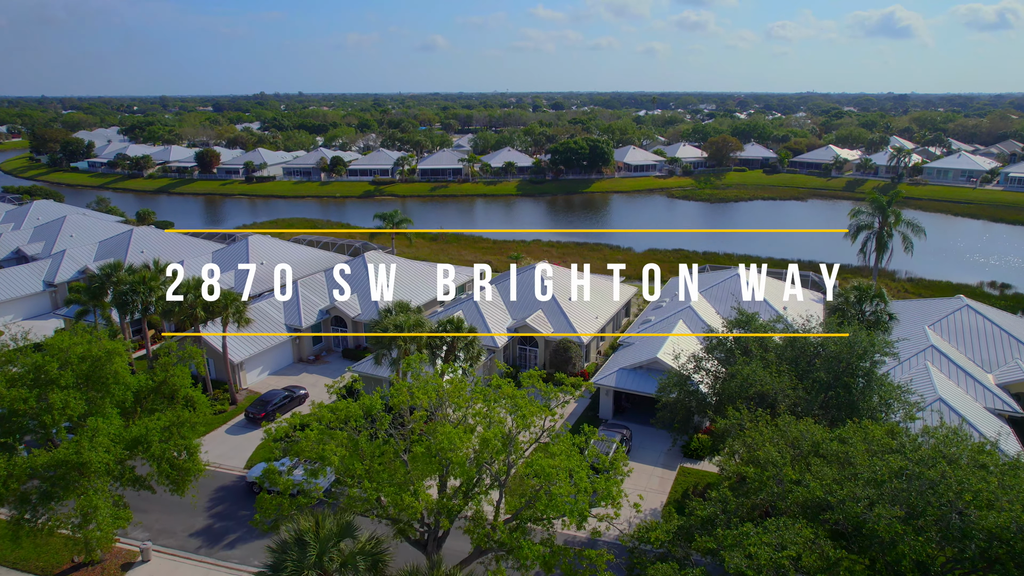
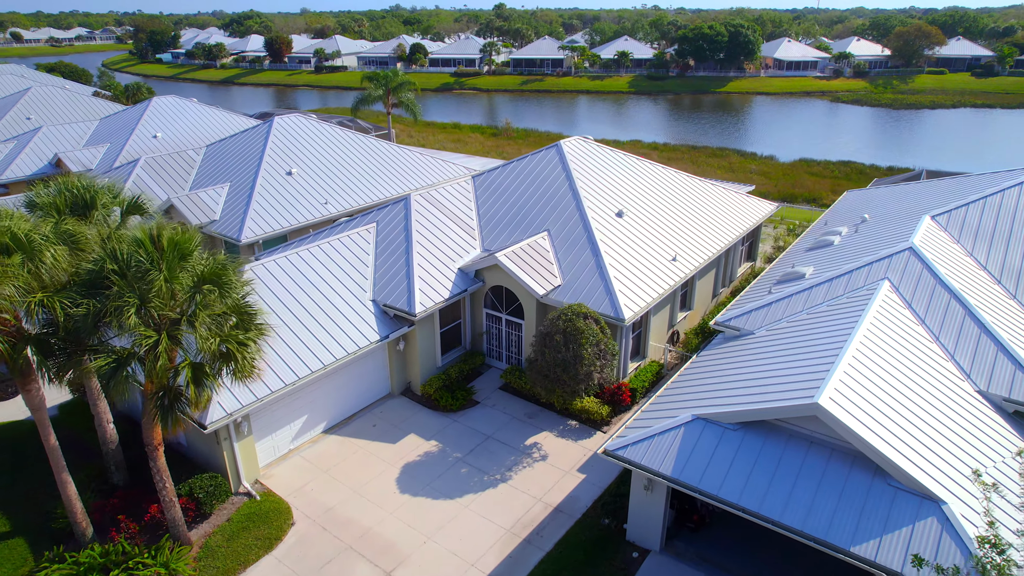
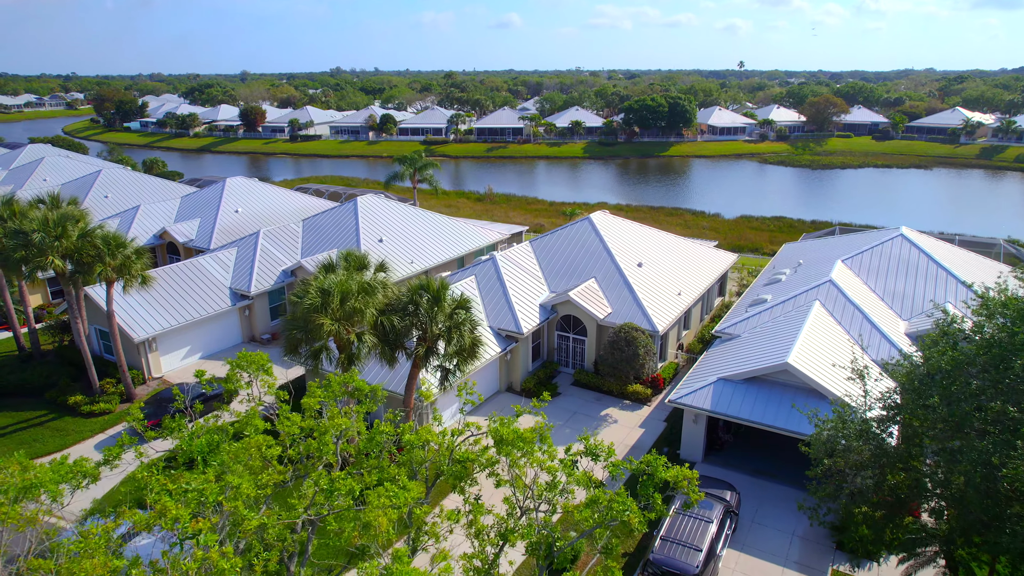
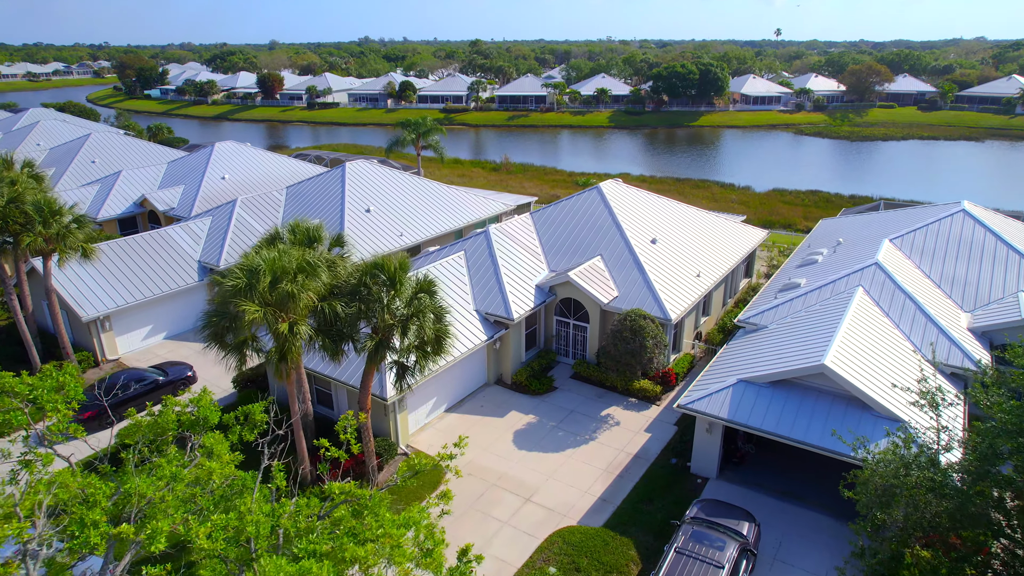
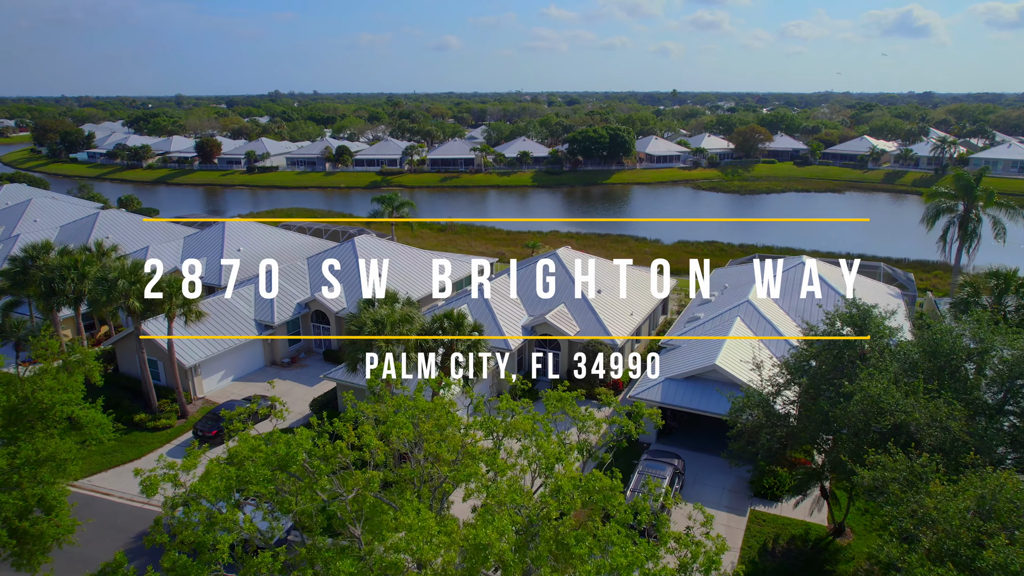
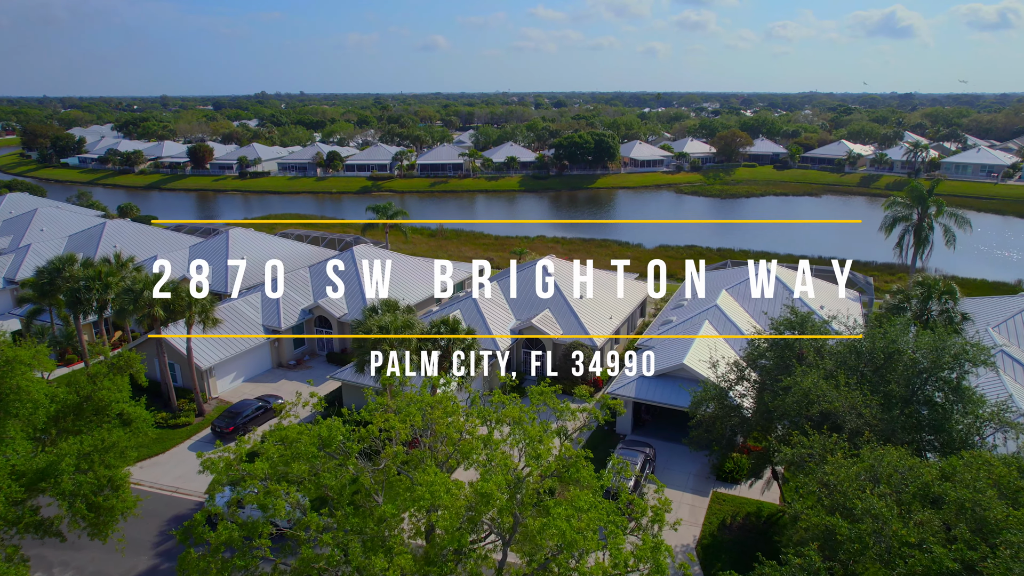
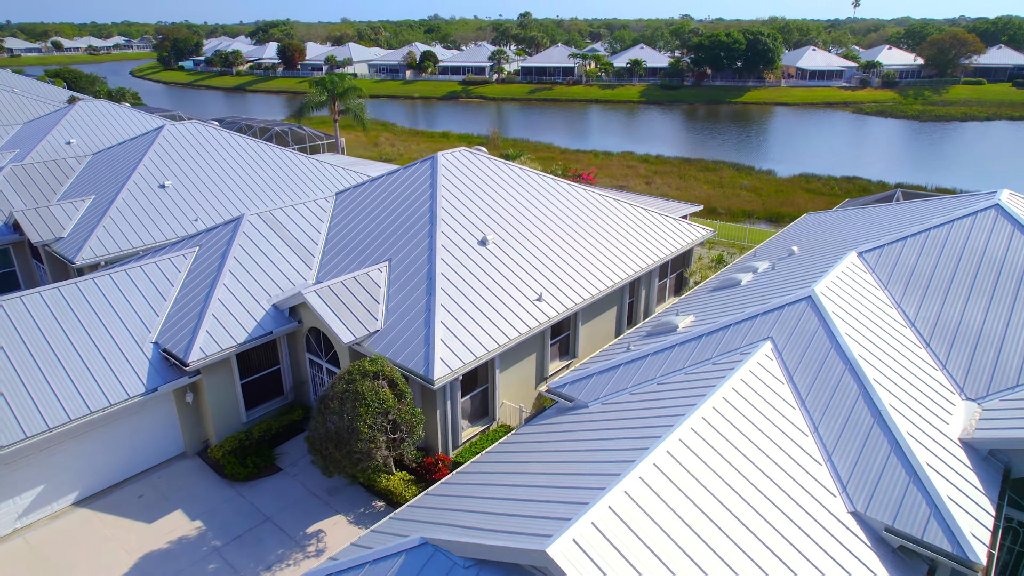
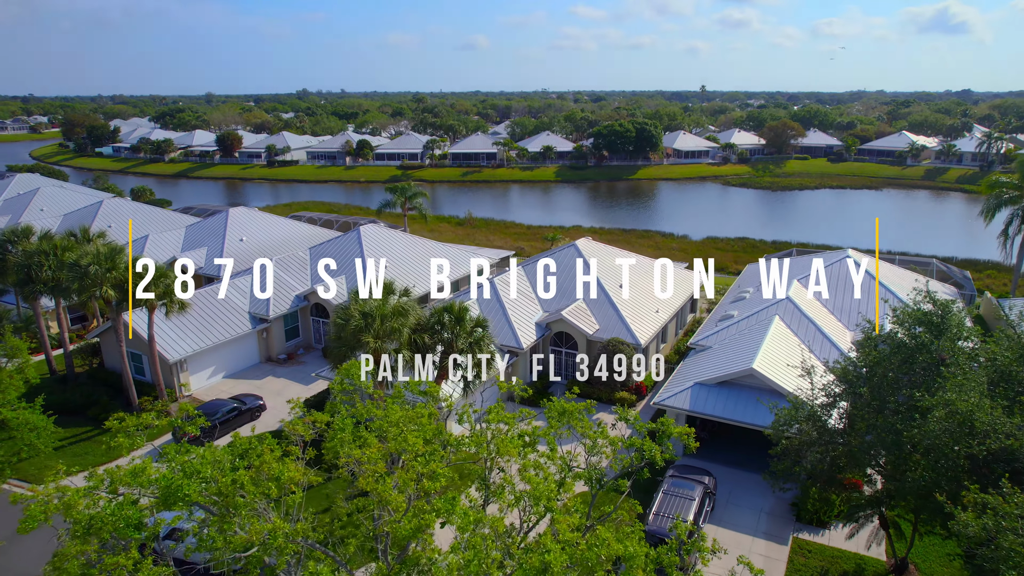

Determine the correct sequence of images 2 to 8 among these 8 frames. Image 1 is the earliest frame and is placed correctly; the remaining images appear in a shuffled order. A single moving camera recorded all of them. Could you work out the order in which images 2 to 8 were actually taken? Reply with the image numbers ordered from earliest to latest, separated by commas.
6, 5, 8, 3, 4, 2, 7
